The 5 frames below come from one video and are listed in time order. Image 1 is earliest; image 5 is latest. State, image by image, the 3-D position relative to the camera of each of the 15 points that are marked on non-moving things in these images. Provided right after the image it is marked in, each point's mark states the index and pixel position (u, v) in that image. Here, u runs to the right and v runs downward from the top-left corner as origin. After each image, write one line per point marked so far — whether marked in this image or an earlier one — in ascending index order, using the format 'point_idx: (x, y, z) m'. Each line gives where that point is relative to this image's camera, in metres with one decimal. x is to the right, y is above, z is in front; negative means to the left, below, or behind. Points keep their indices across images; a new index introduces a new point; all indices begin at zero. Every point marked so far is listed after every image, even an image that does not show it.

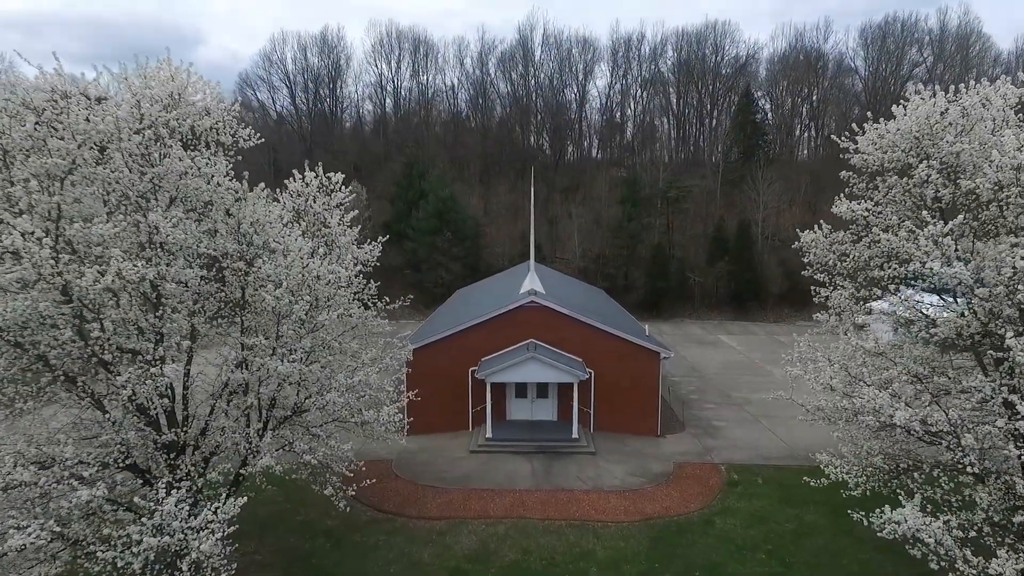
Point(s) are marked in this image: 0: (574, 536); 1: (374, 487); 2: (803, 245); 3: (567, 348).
0: (+1.2, -4.7, +11.7) m
1: (-3.1, -4.4, +13.8) m
2: (+5.7, +0.8, +12.1) m
3: (+1.4, -1.6, +16.9) m
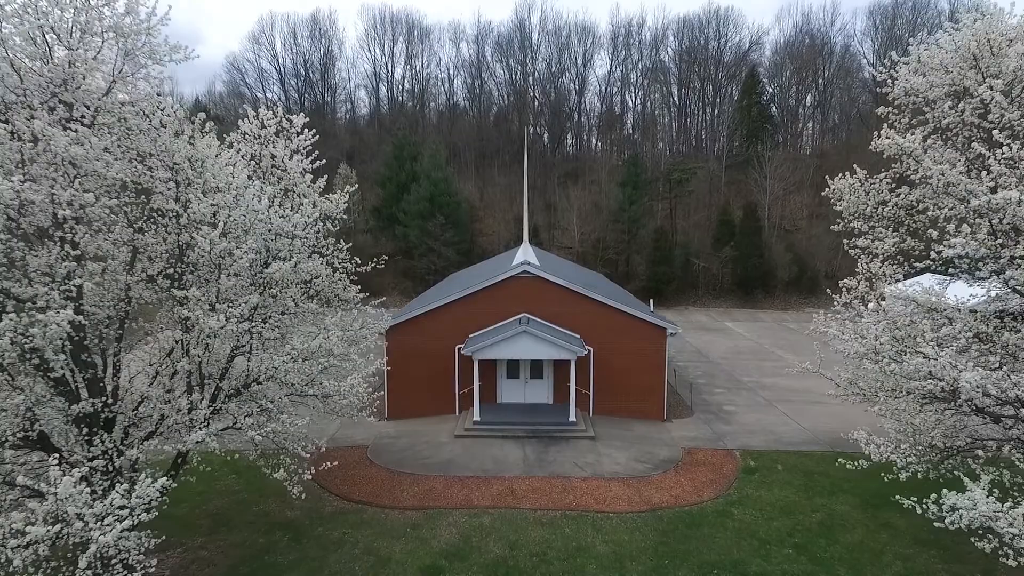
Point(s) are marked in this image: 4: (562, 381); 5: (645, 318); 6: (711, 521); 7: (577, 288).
0: (+0.9, -3.9, +10.1) m
1: (-3.3, -3.7, +12.2) m
2: (+5.5, +1.6, +10.5) m
3: (+1.2, -0.9, +15.3) m
4: (+1.2, -2.3, +15.3) m
5: (+3.2, -0.7, +15.0) m
6: (+3.3, -3.9, +10.4) m
7: (+1.6, 0.0, +15.1) m
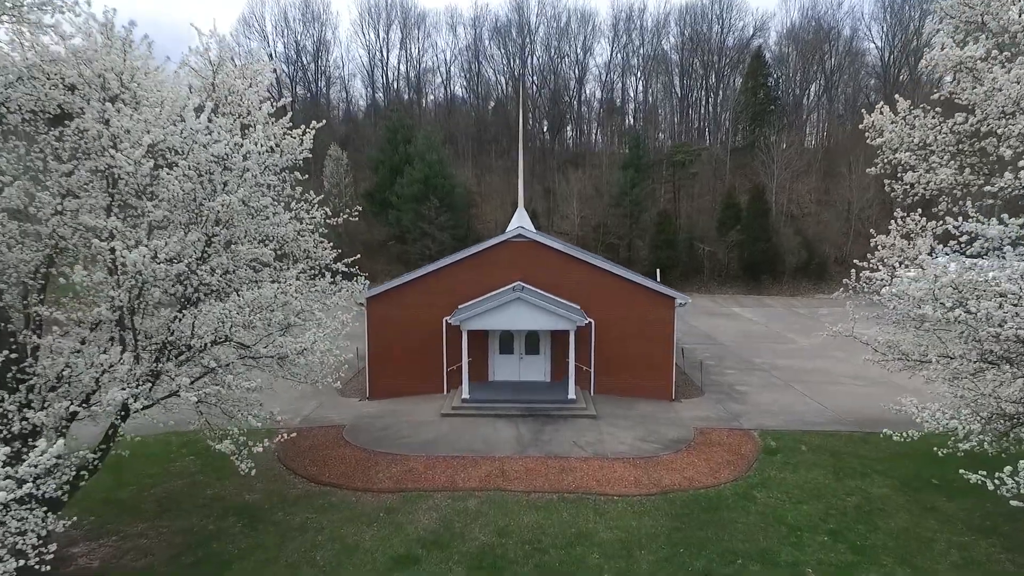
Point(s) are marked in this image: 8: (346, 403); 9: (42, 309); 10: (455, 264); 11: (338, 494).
0: (+0.8, -3.2, +8.7) m
1: (-3.5, -2.9, +10.9) m
2: (+5.3, +2.3, +9.2) m
3: (+1.1, -0.1, +14.0) m
4: (+1.1, -1.5, +14.0) m
5: (+3.1, +0.1, +13.7) m
6: (+3.2, -3.2, +9.0) m
7: (+1.4, +0.8, +13.7) m
8: (-3.7, -2.6, +13.8) m
9: (-5.4, -0.2, +7.2) m
10: (-1.3, +0.5, +13.9) m
11: (-2.7, -3.1, +9.5) m
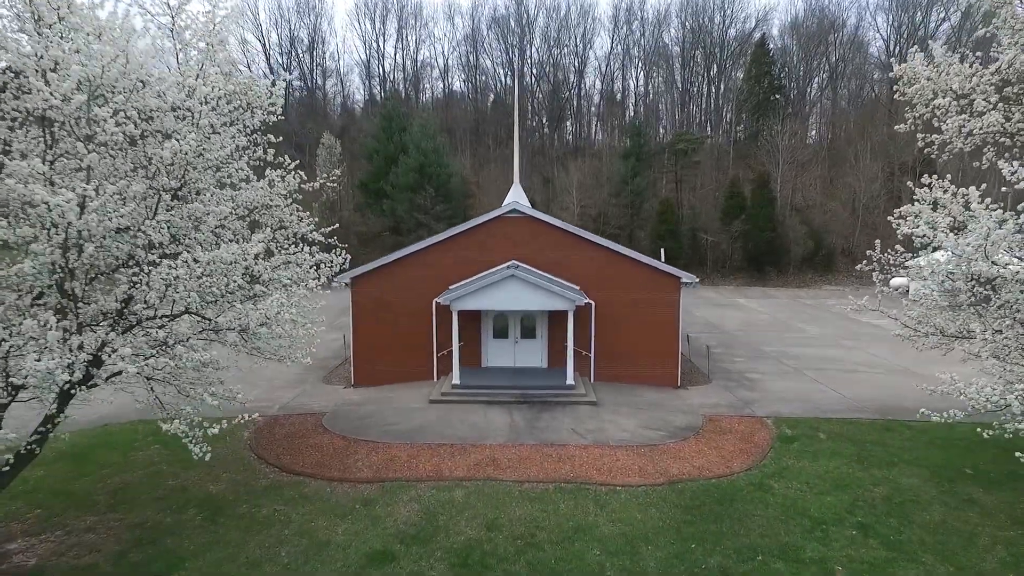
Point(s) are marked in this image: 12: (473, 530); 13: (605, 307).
0: (+0.7, -2.7, +7.8) m
1: (-3.6, -2.5, +10.0) m
2: (+5.2, +2.8, +8.3) m
3: (+1.0, +0.3, +13.1) m
4: (+1.0, -1.1, +13.1) m
5: (+2.9, +0.5, +12.8) m
6: (+3.1, -2.7, +8.1) m
7: (+1.3, +1.2, +12.8) m
8: (-3.8, -2.2, +12.9) m
9: (-5.5, +0.2, +6.3) m
10: (-1.4, +1.0, +13.0) m
11: (-2.8, -2.7, +8.6) m
12: (-0.5, -2.9, +7.3) m
13: (+2.0, -0.4, +13.0) m
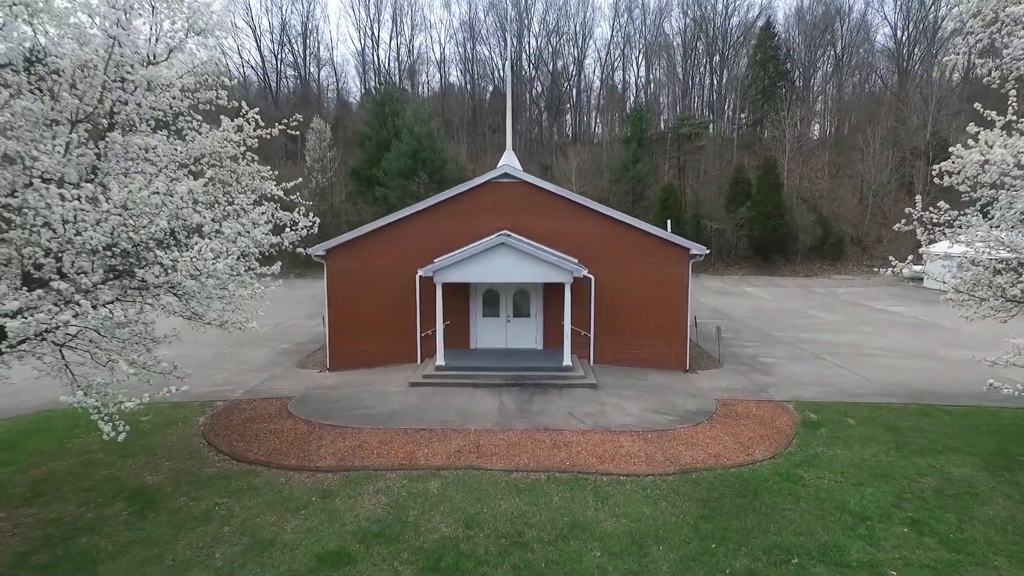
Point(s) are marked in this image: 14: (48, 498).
0: (+0.5, -2.2, +6.6) m
1: (-3.8, -2.0, +8.8) m
2: (+5.0, +3.3, +7.1) m
3: (+0.8, +0.8, +11.9) m
4: (+0.8, -0.6, +11.9) m
5: (+2.8, +1.0, +11.6) m
6: (+2.9, -2.2, +6.9) m
7: (+1.1, +1.7, +11.6) m
8: (-4.0, -1.7, +11.7) m
9: (-5.7, +0.7, +5.1) m
10: (-1.6, +1.5, +11.8) m
11: (-2.9, -2.2, +7.4) m
12: (-0.6, -2.4, +6.1) m
13: (+1.8, +0.1, +11.8) m
14: (-5.2, -2.4, +7.0) m
